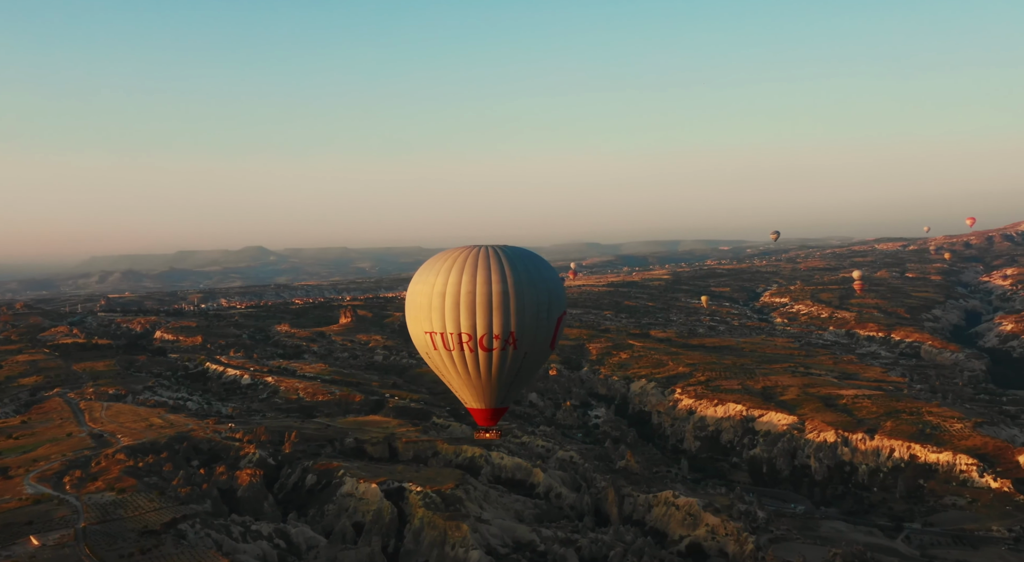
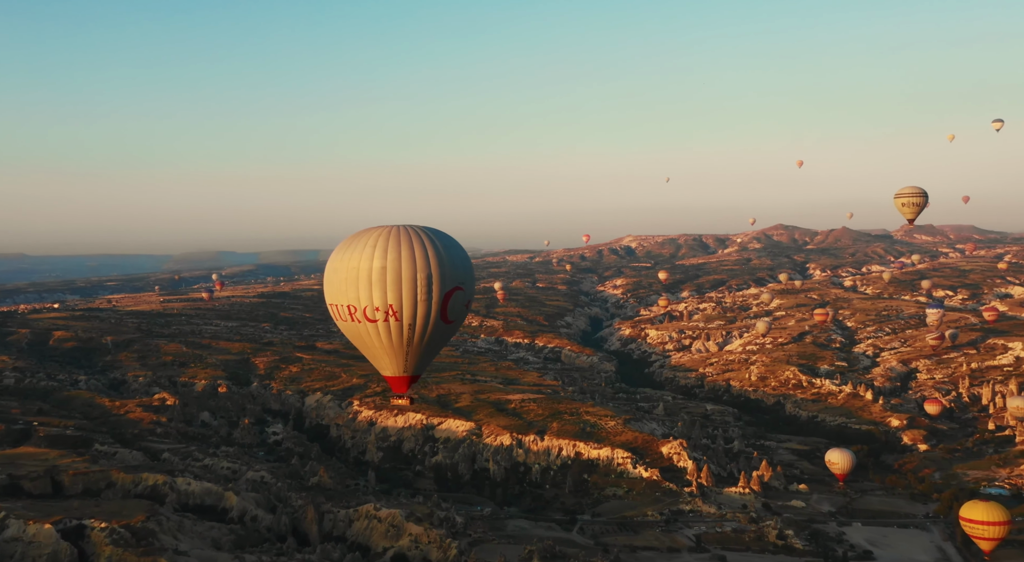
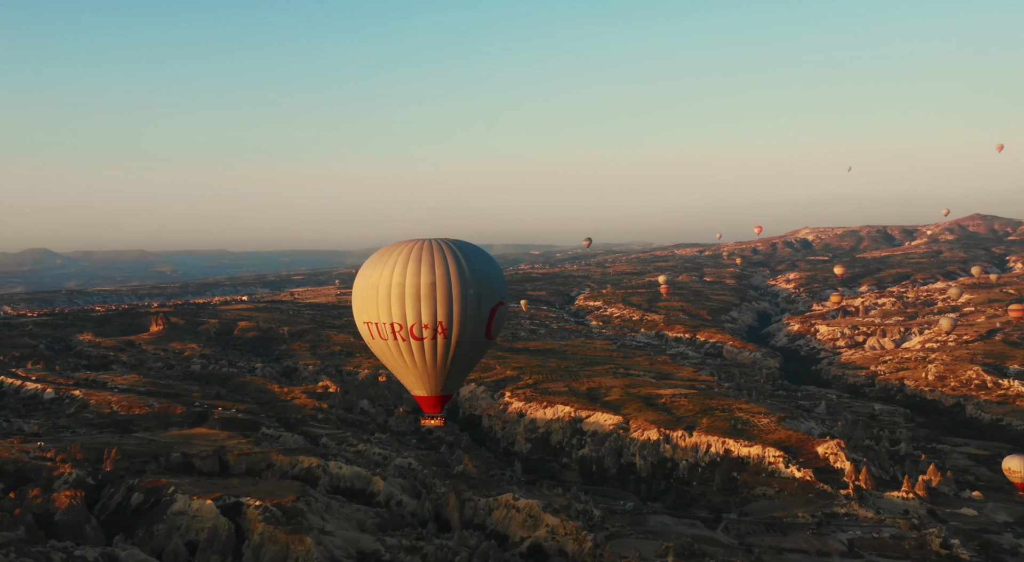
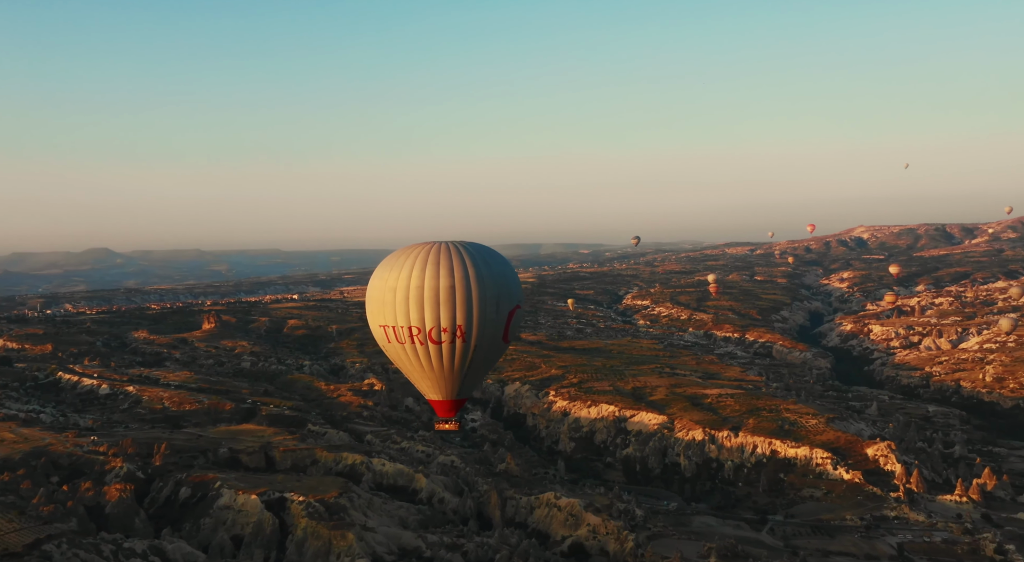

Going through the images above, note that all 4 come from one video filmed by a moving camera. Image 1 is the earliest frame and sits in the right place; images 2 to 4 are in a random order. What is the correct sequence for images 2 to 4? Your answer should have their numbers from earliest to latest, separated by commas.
4, 3, 2
